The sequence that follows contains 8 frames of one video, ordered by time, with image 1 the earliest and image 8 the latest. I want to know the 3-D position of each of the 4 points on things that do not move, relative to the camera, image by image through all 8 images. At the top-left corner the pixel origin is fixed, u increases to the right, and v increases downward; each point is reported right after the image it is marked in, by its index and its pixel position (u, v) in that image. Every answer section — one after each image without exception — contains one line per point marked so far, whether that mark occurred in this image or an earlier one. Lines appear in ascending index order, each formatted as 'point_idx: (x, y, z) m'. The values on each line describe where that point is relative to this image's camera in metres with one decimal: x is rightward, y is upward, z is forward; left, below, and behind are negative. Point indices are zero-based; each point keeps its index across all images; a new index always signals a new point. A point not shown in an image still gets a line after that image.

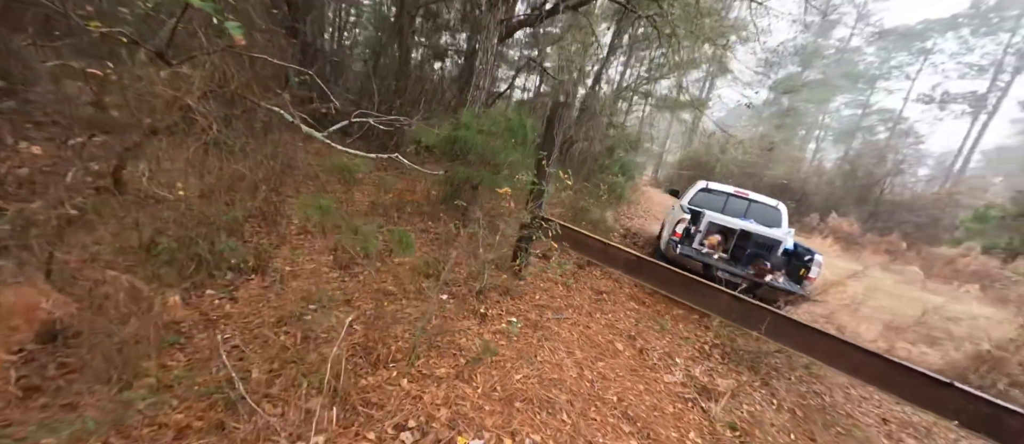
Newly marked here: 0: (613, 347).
0: (+1.0, -1.2, +3.9) m
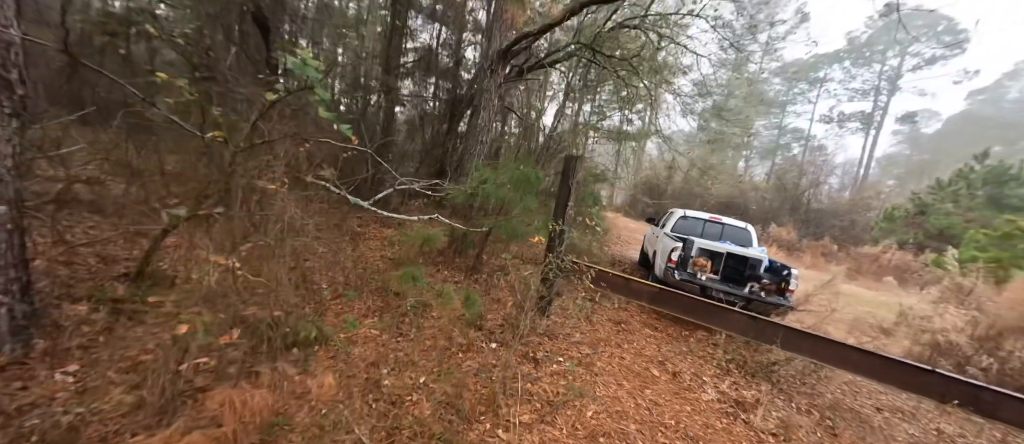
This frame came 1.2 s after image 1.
0: (+1.5, -1.6, +4.2) m
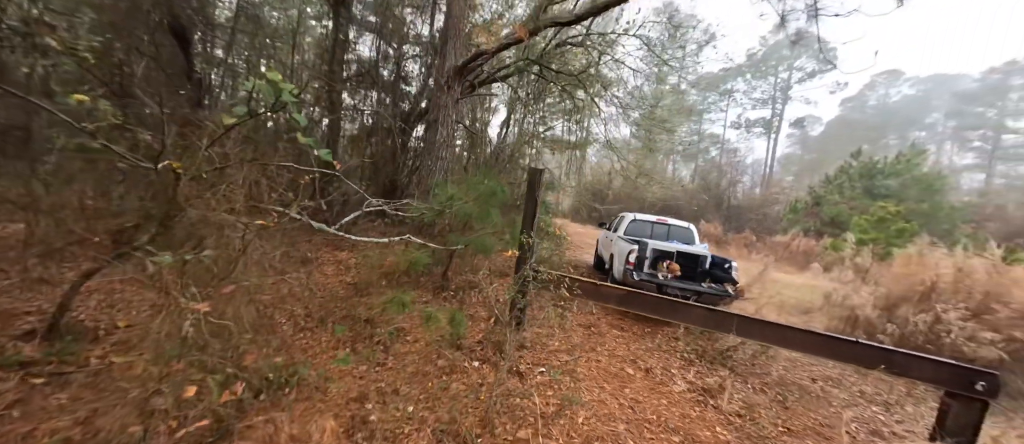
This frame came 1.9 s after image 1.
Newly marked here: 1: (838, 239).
0: (+1.3, -1.7, +4.5) m
1: (+10.3, -0.5, +12.4) m
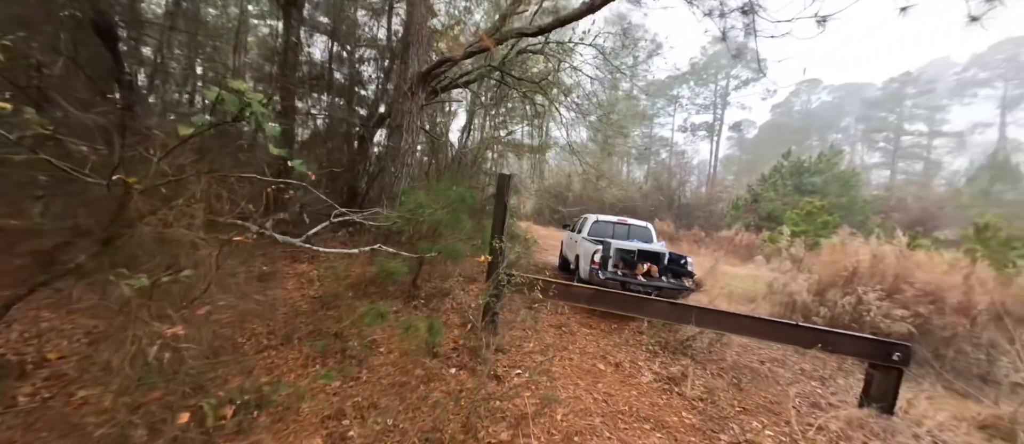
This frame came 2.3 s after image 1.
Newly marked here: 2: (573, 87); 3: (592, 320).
0: (+1.0, -1.7, +4.7) m
1: (+9.1, -0.4, +13.6) m
2: (+1.4, +3.2, +9.2) m
3: (+1.2, -1.5, +6.0) m
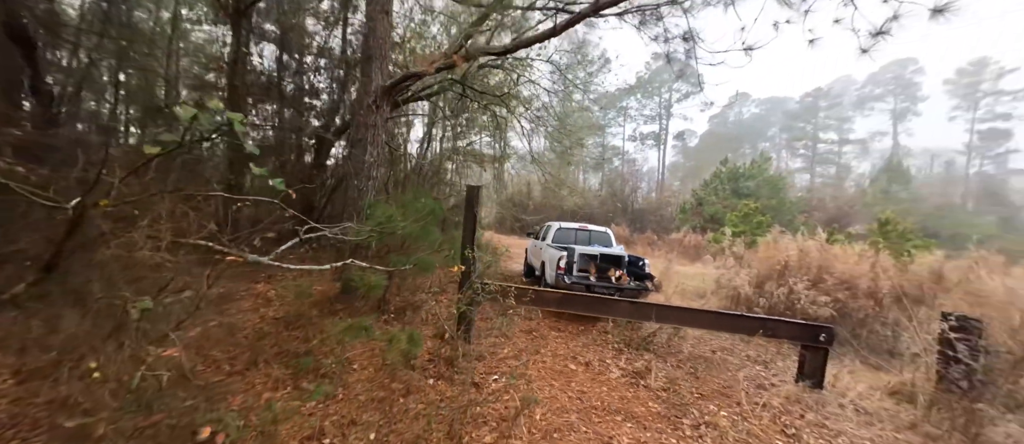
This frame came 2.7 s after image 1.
0: (+0.7, -1.8, +5.0) m
1: (+7.7, -0.4, +14.7) m
2: (+0.4, +3.0, +9.6) m
3: (+0.8, -1.6, +6.3) m
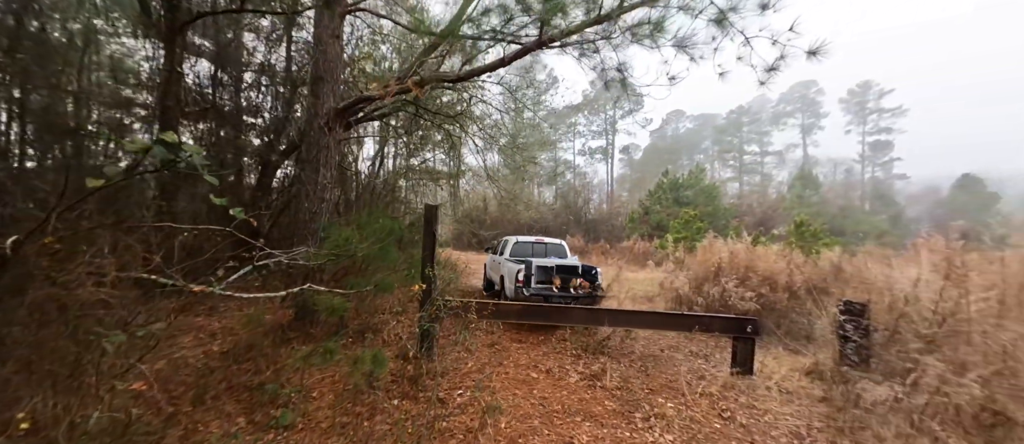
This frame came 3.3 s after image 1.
0: (+0.2, -2.0, +5.2) m
1: (+6.1, -0.7, +15.6) m
2: (-0.8, +2.6, +9.9) m
3: (+0.2, -1.9, +6.6) m
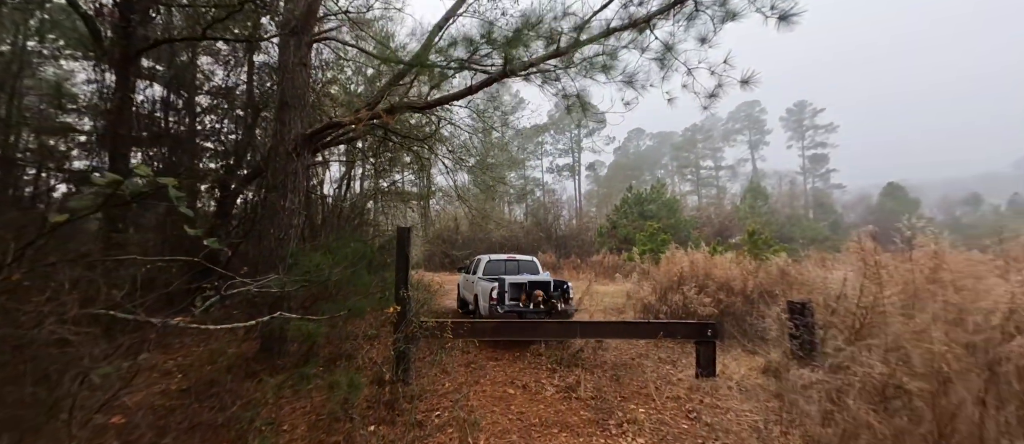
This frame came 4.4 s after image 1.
0: (-0.1, -2.3, +5.3) m
1: (+4.9, -1.2, +16.2) m
2: (-1.6, +2.1, +10.1) m
3: (-0.3, -2.2, +6.6) m
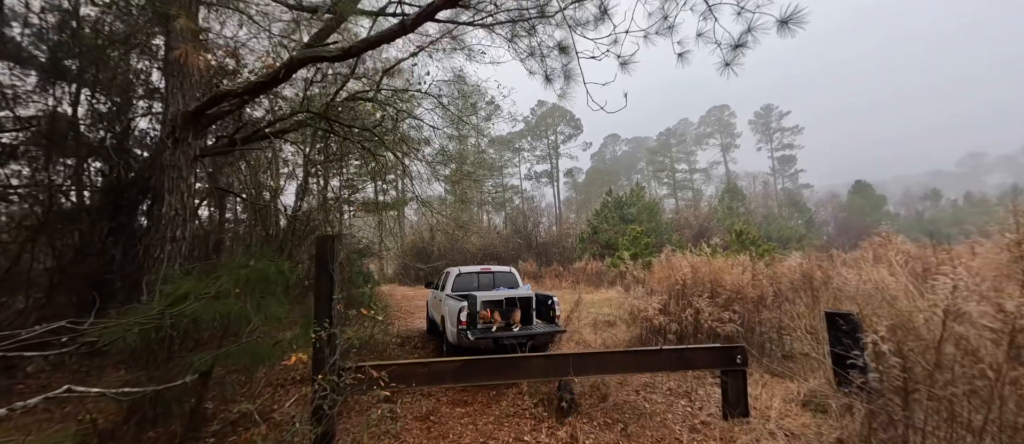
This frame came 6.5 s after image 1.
0: (-0.3, -2.3, +4.0) m
1: (+4.1, -1.4, +15.2) m
2: (-2.2, +1.9, +8.8) m
3: (-0.6, -2.3, +5.4) m
